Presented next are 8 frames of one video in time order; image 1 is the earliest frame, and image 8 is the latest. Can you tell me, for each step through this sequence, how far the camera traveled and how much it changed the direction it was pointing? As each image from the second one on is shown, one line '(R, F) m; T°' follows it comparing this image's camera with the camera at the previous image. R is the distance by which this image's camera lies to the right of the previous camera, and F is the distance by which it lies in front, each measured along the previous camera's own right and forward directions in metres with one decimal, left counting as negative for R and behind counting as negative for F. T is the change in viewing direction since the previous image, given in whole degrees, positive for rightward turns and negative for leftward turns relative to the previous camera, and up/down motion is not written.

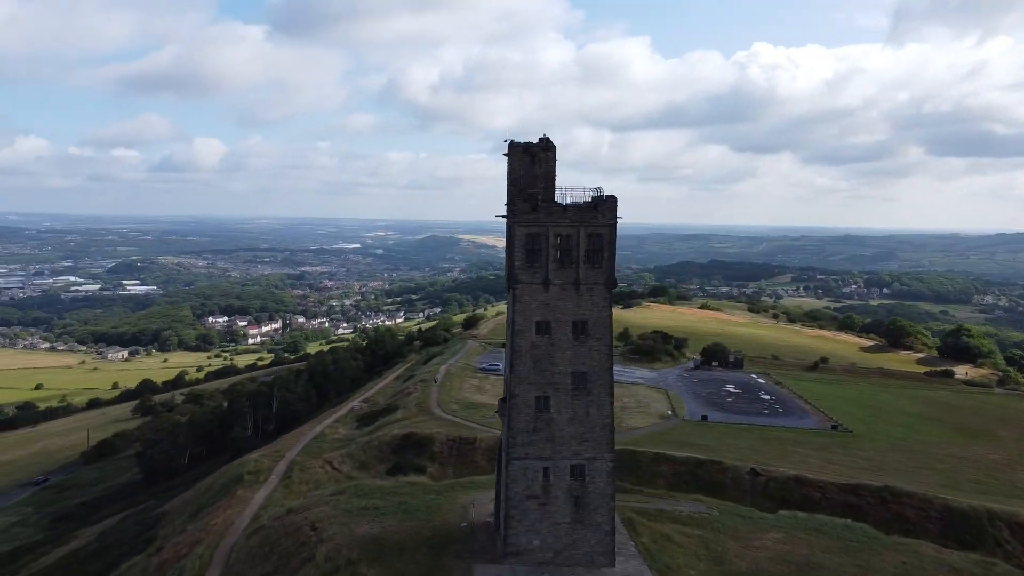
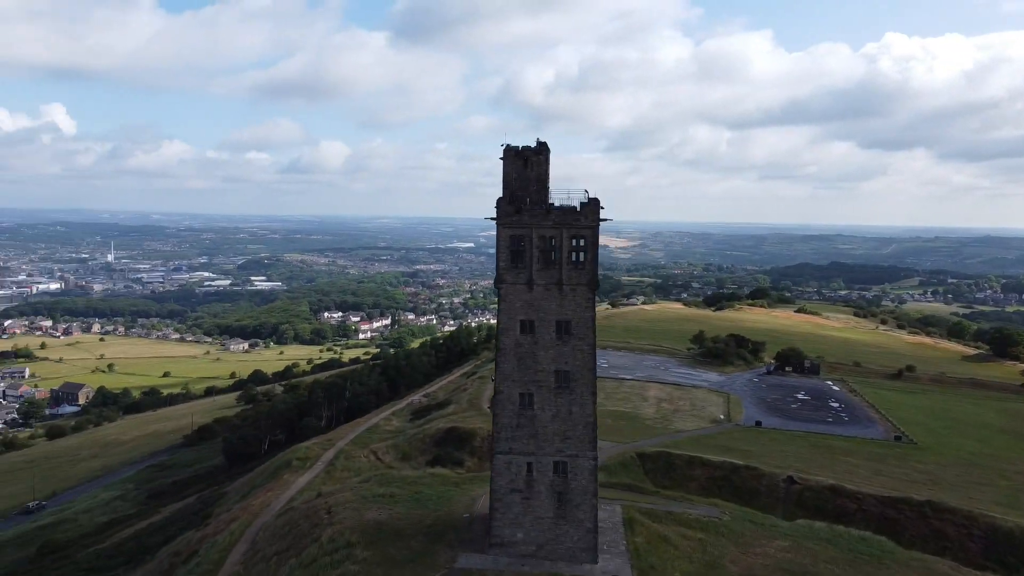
(+3.3, -0.4) m; -8°
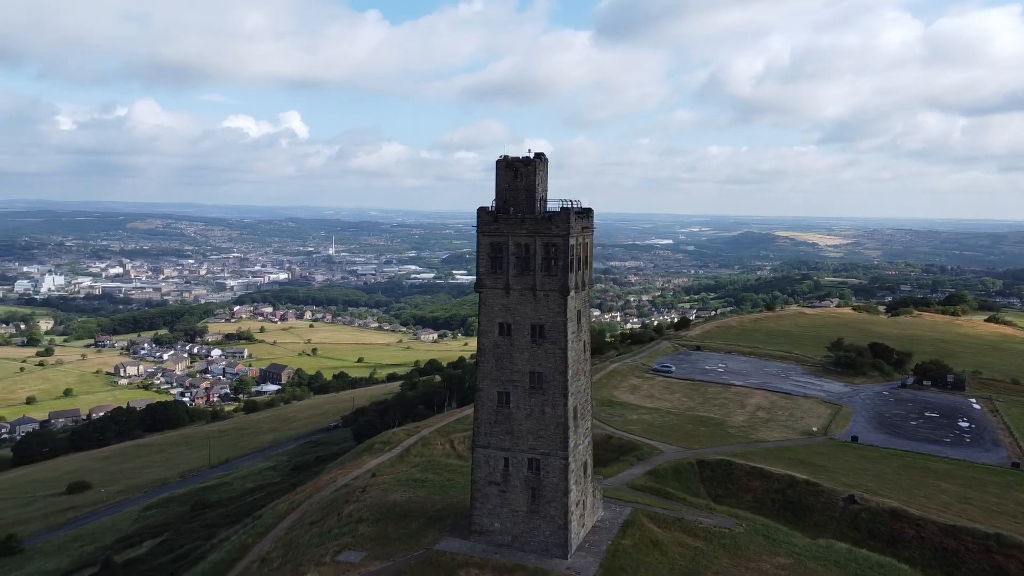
(+6.0, -0.5) m; -14°
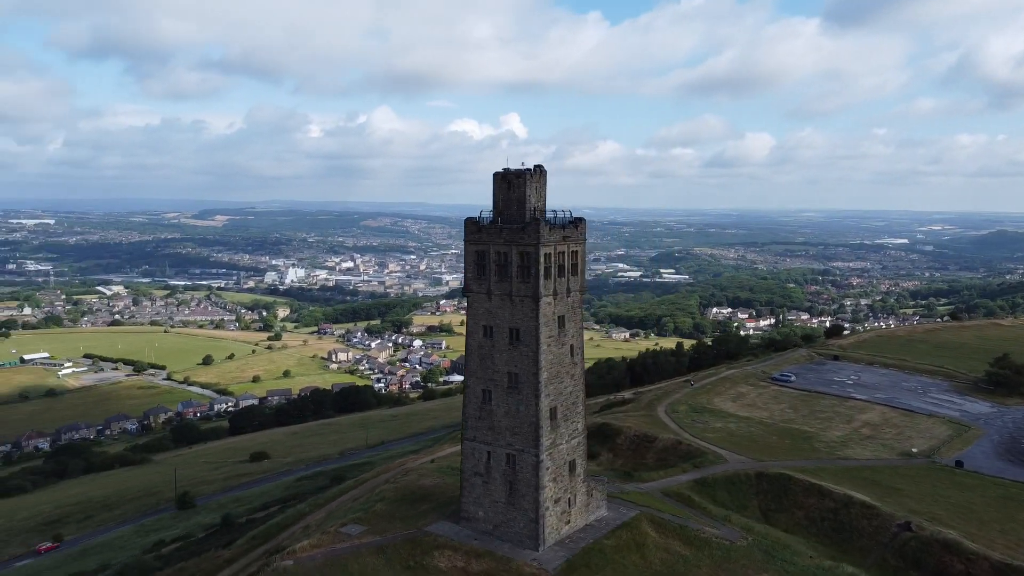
(+6.7, -0.6) m; -15°
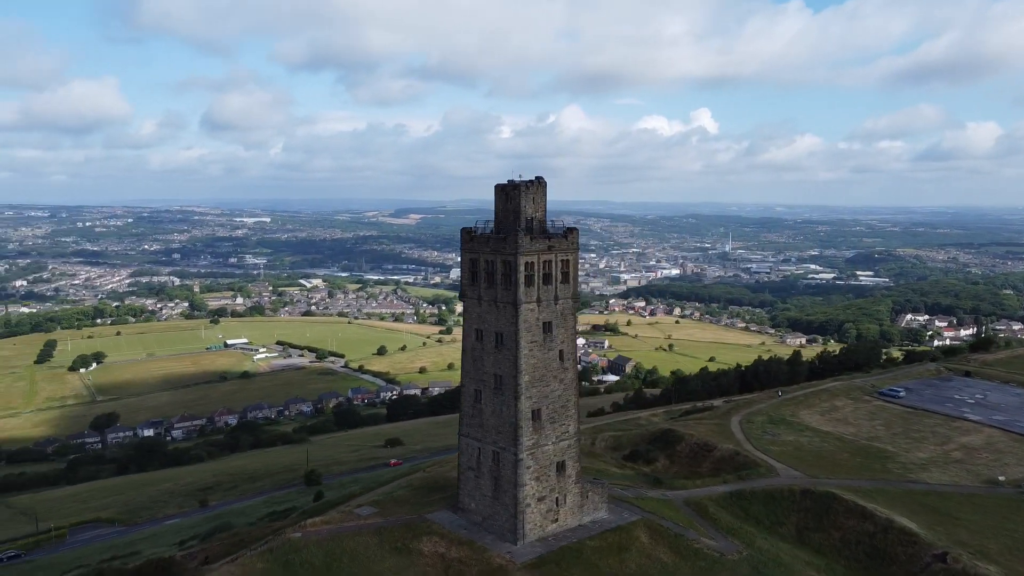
(+6.0, -0.6) m; -13°
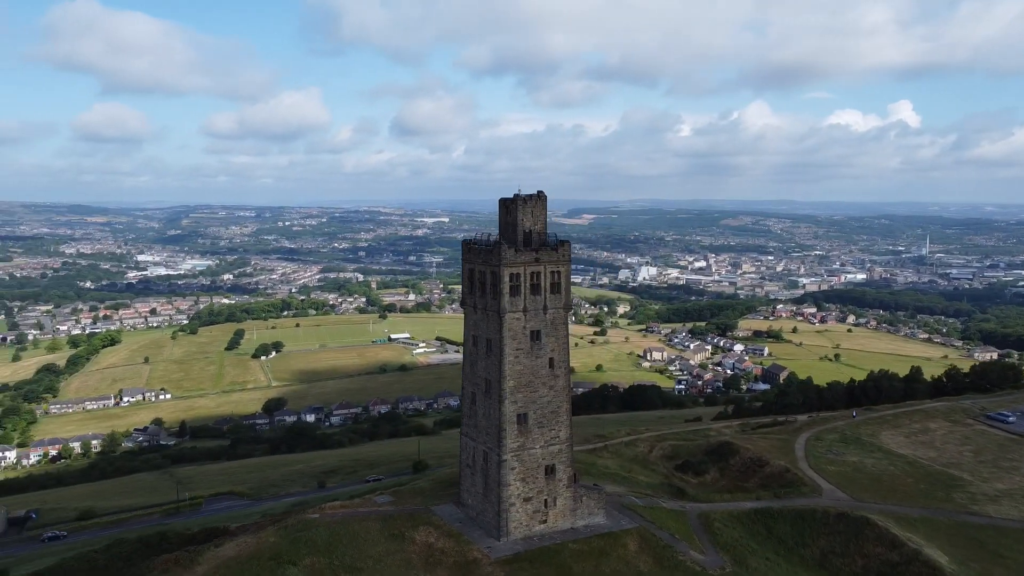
(+5.9, -0.7) m; -12°
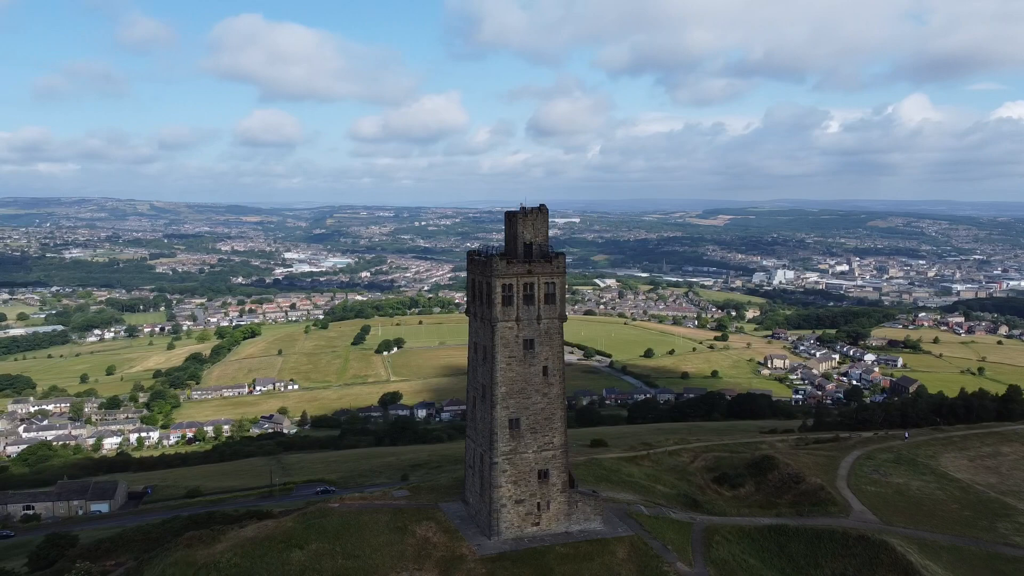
(+4.6, -0.8) m; -9°
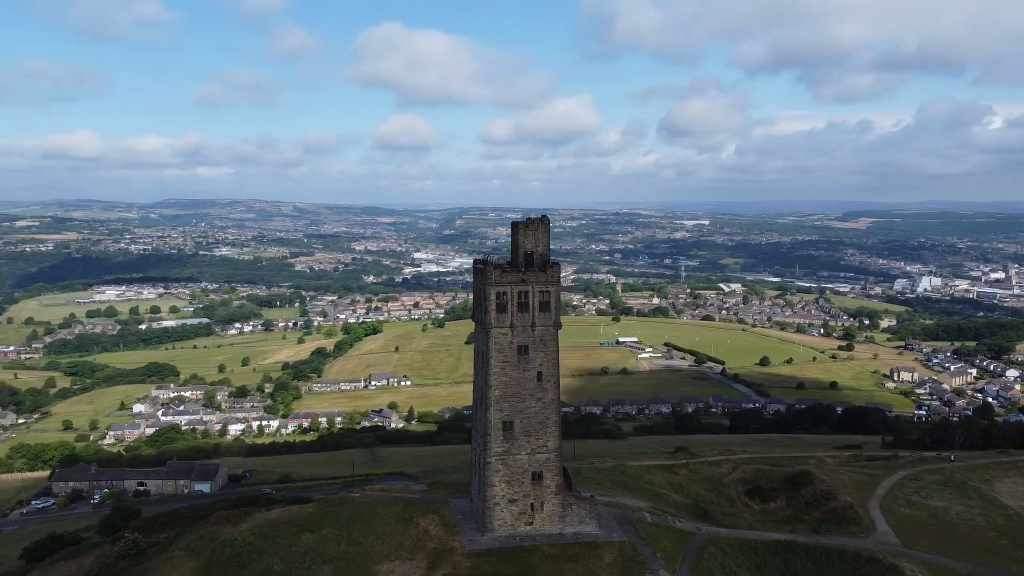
(+4.6, -0.8) m; -9°
